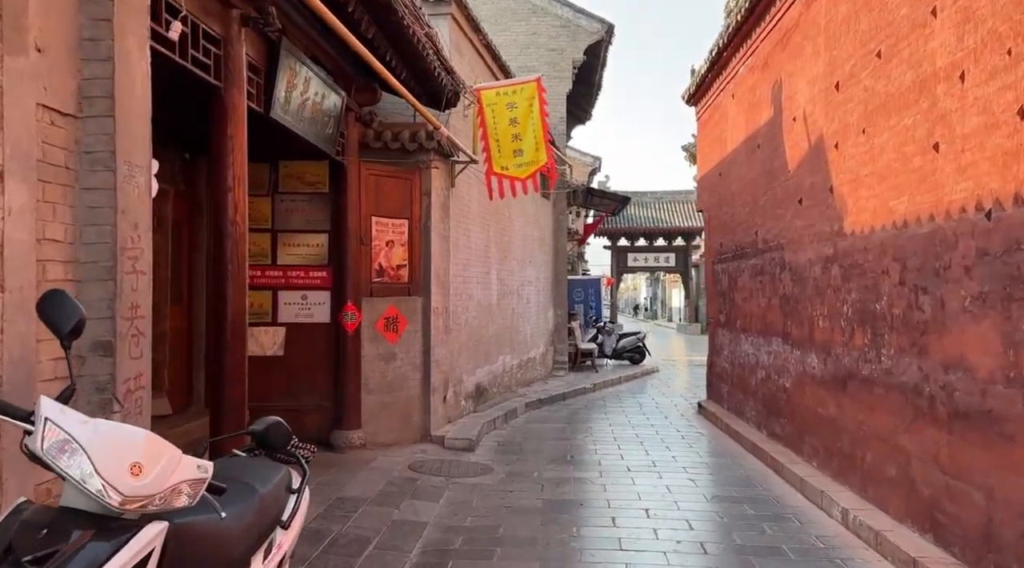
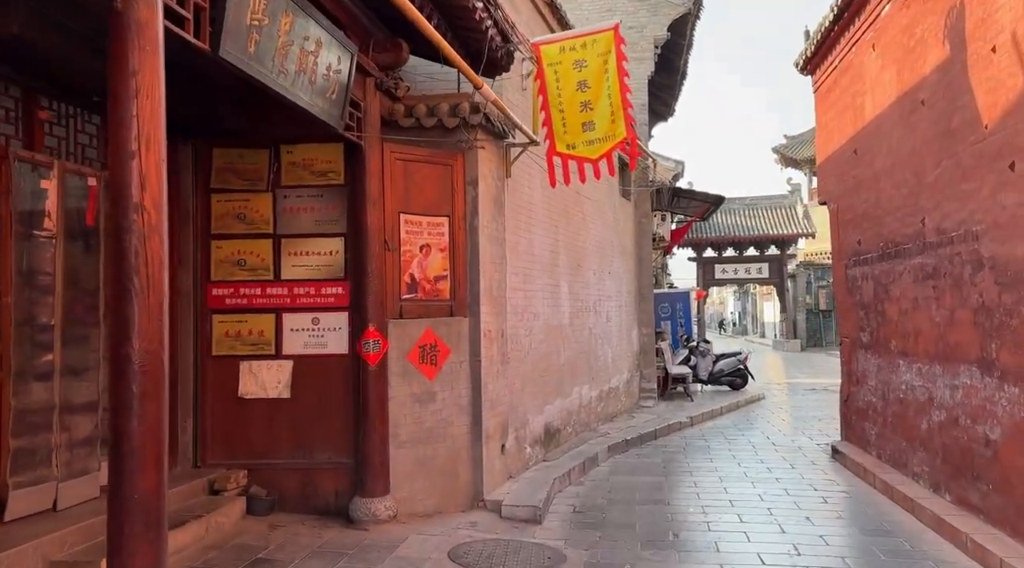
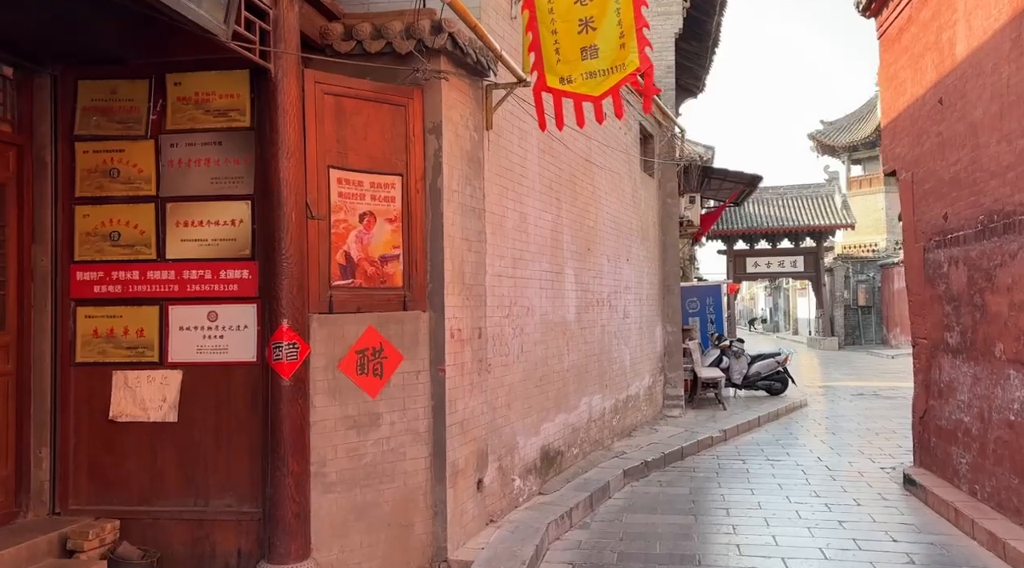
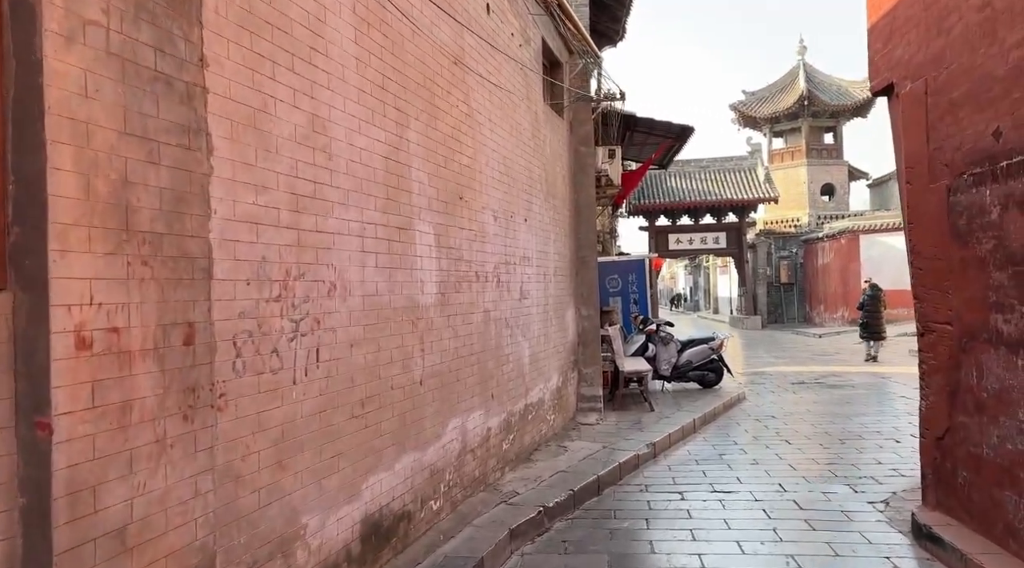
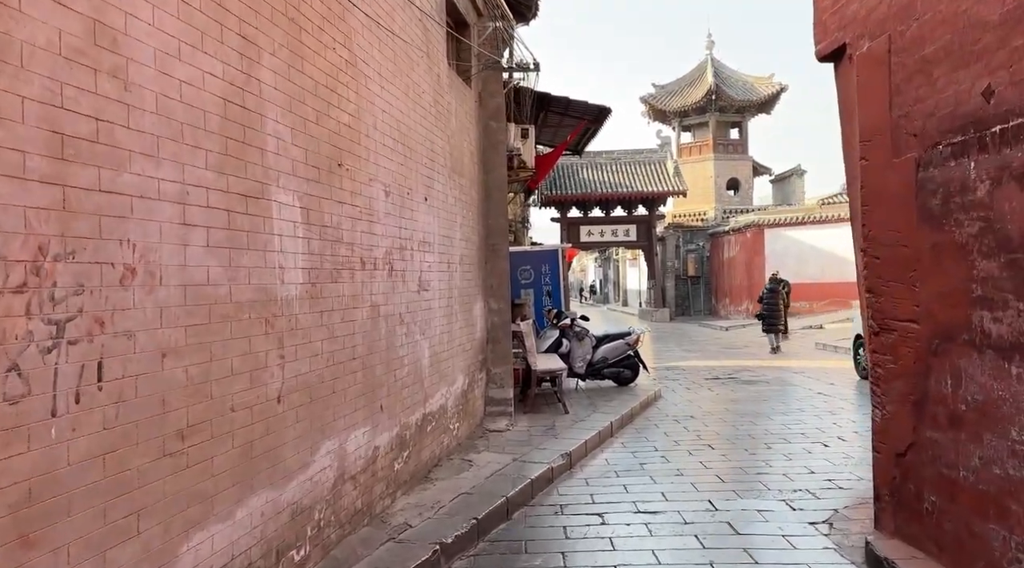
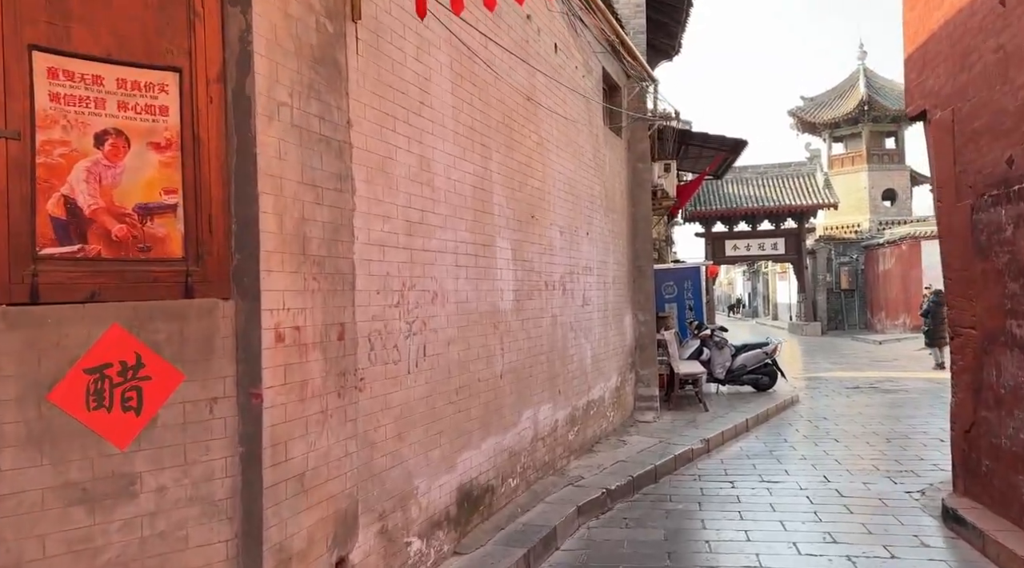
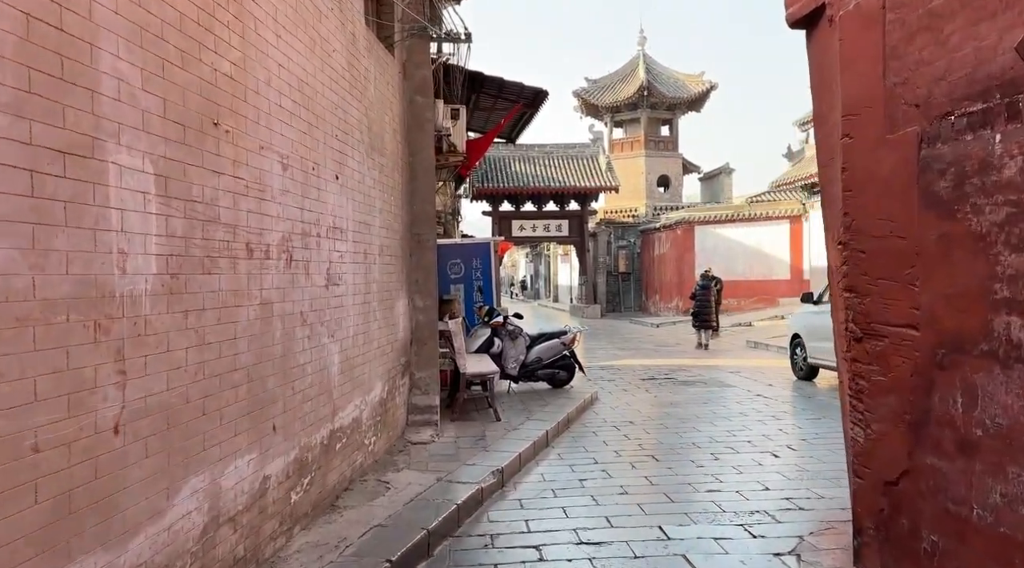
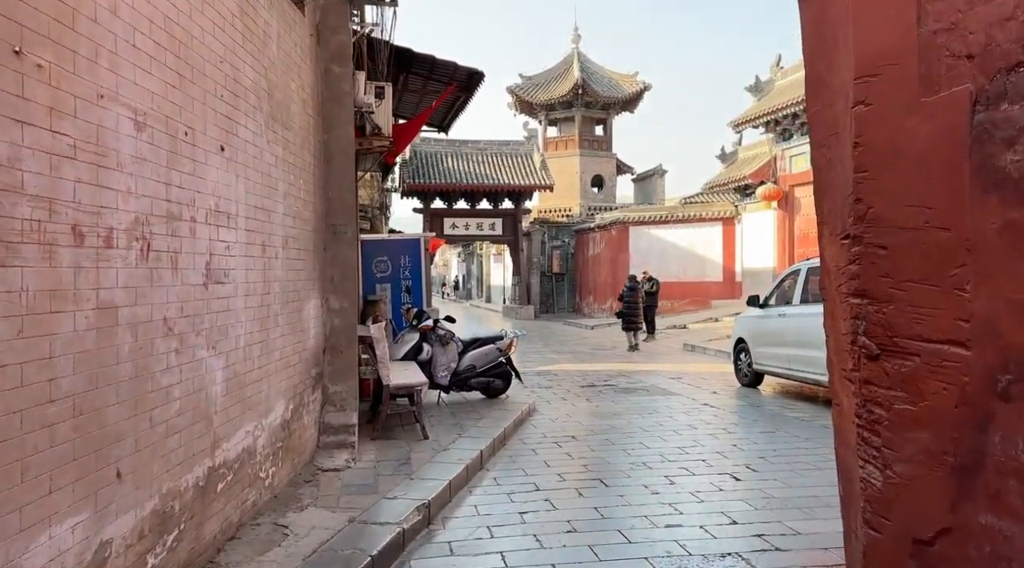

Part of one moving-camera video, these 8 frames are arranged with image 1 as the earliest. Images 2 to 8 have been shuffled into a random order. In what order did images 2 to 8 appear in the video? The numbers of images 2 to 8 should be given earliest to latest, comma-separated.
2, 3, 6, 4, 5, 7, 8
